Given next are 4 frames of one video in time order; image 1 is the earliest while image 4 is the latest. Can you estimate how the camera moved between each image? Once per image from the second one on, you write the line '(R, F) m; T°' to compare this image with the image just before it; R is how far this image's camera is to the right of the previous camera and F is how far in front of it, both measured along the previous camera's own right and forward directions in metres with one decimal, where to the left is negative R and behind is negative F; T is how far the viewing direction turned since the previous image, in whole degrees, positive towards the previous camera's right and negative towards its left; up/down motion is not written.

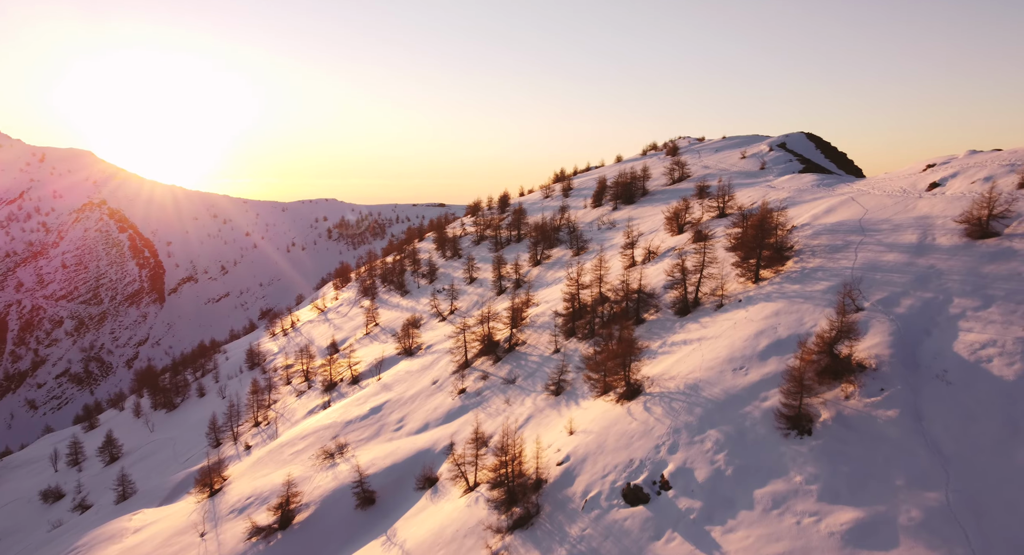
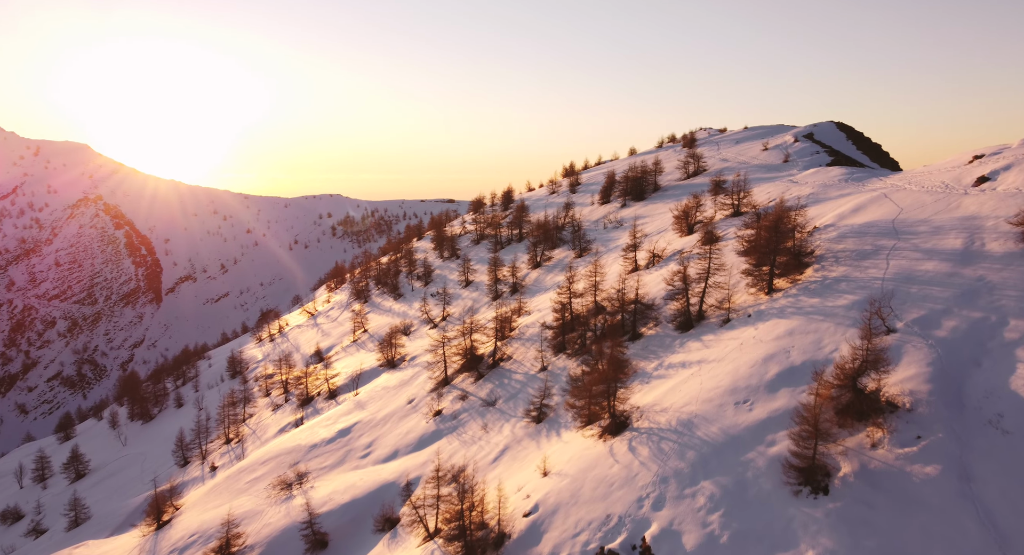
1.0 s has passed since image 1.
(+5.8, +12.8) m; -2°
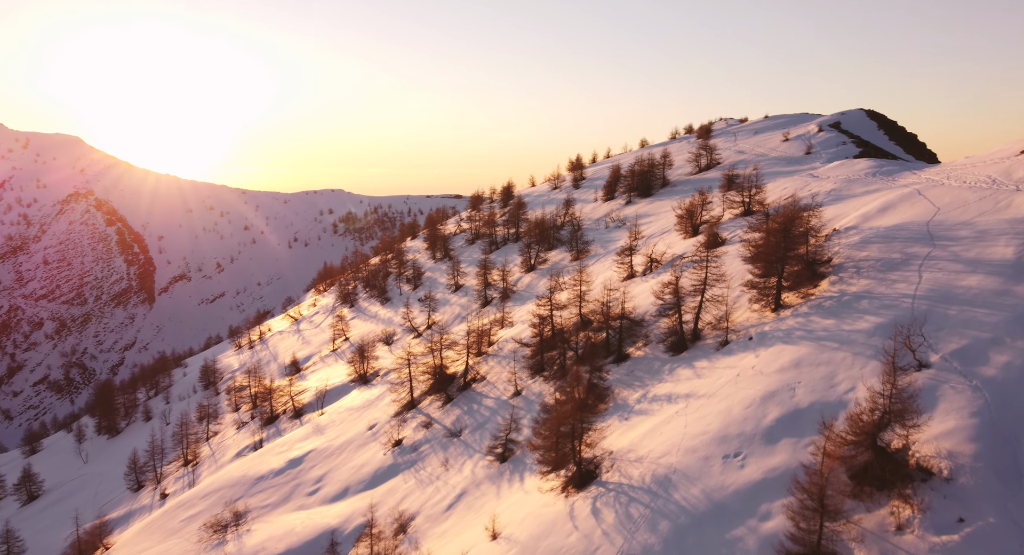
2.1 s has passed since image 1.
(+6.4, +13.1) m; -2°
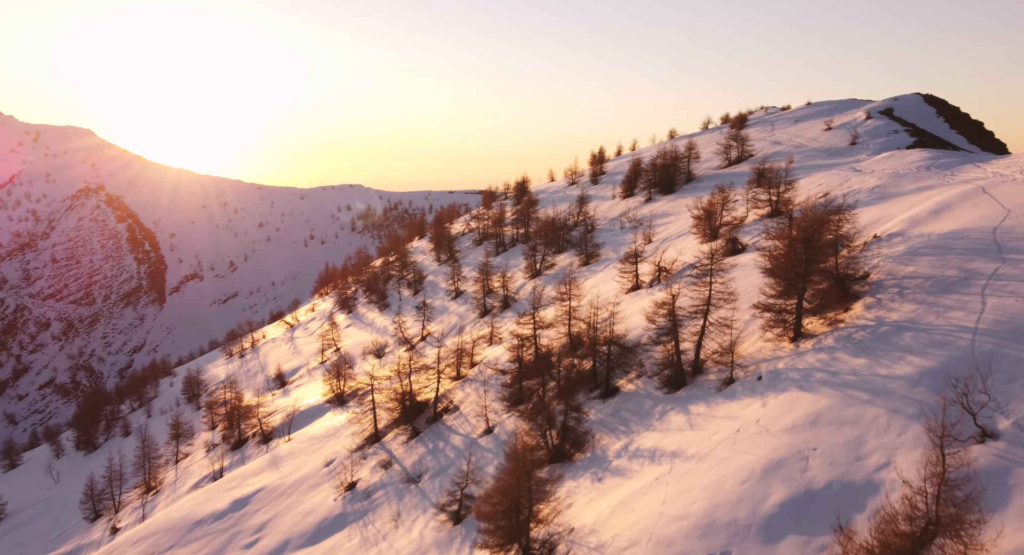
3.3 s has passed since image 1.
(+6.9, +13.8) m; -3°
